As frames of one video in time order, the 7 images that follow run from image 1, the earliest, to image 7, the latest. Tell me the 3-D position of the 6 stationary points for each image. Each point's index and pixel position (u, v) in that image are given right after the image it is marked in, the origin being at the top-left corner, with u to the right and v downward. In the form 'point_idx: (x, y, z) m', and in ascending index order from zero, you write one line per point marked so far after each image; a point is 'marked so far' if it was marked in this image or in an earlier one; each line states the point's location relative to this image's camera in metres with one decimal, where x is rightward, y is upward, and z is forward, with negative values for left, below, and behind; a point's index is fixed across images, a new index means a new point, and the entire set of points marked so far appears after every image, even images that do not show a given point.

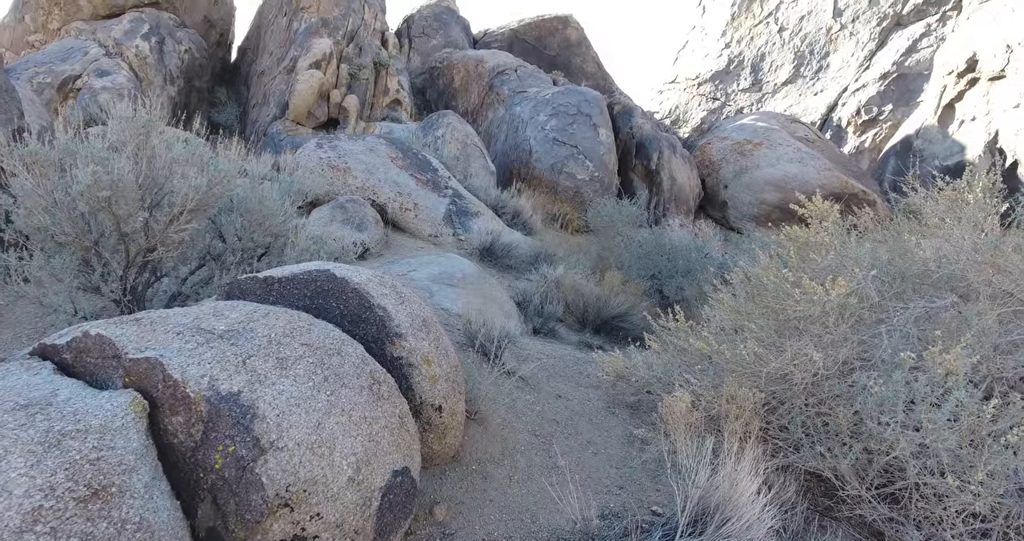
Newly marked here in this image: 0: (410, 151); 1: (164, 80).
0: (-1.7, +2.0, +10.3) m
1: (-8.6, +4.7, +15.3) m
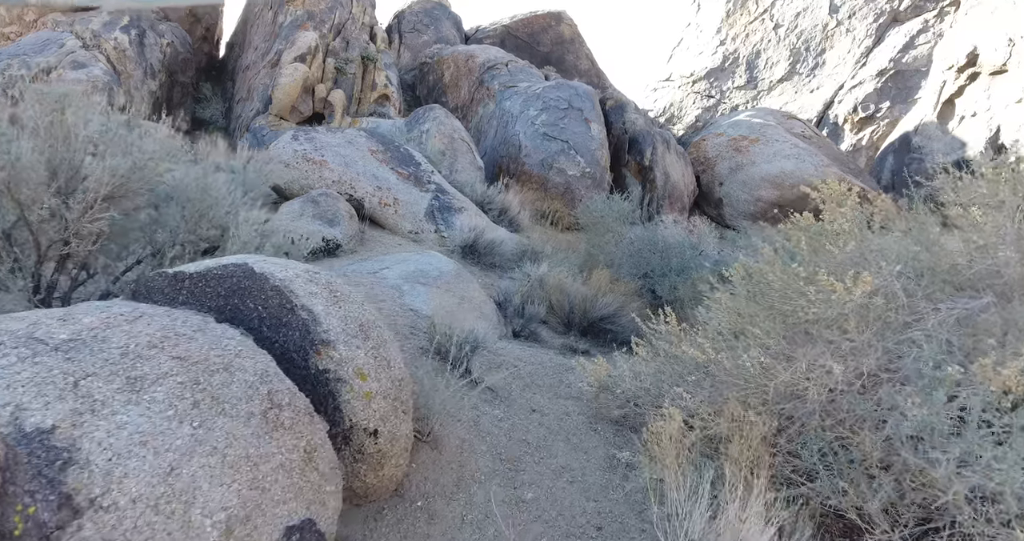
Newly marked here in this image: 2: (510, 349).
0: (-1.9, +2.0, +9.7) m
1: (-8.8, +4.8, +14.7) m
2: (0.0, -0.6, +4.7) m
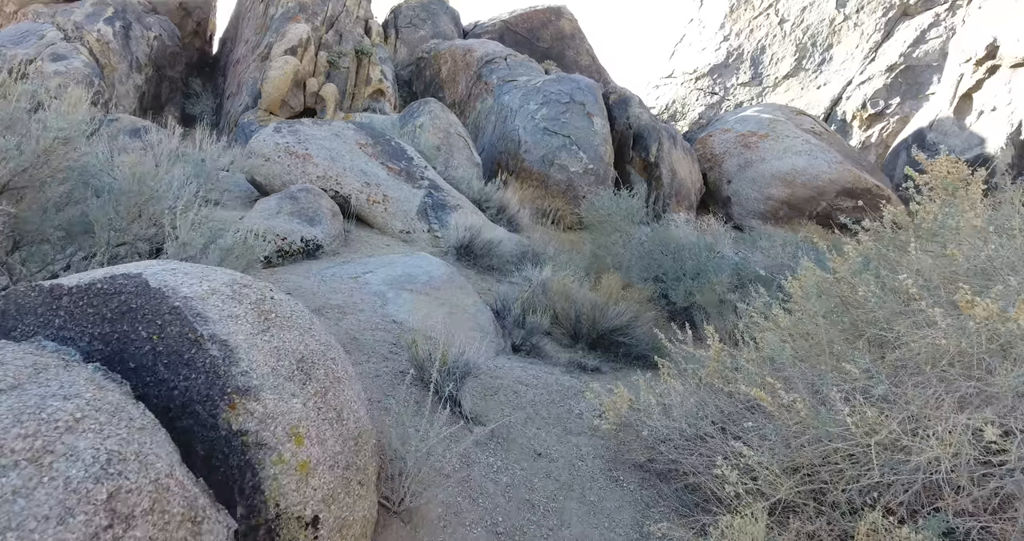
0: (-1.9, +2.0, +9.0) m
1: (-8.9, +4.7, +14.0) m
2: (0.0, -0.7, +4.0) m
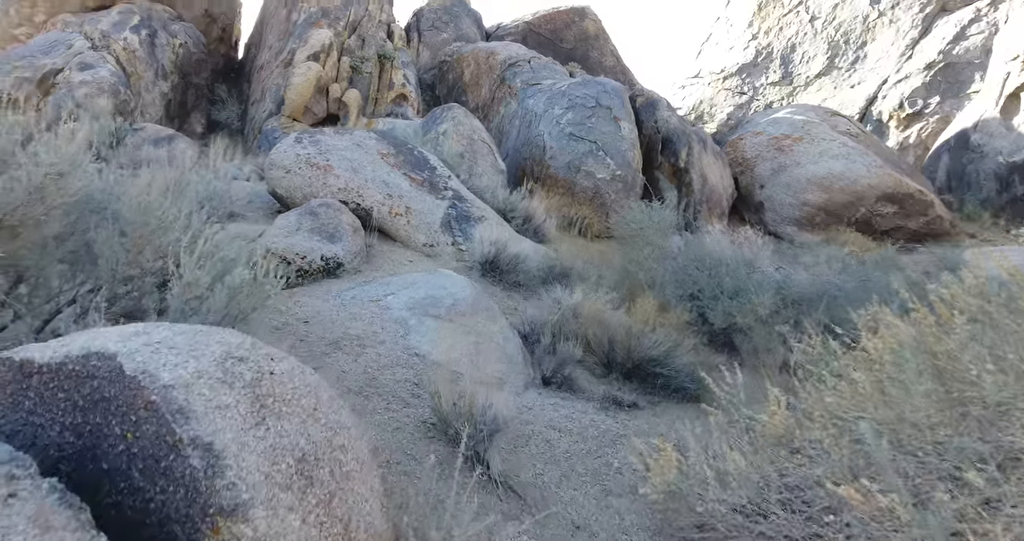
0: (-1.5, +1.8, +8.8) m
1: (-8.3, +4.5, +14.0) m
2: (+0.2, -0.9, +3.7) m
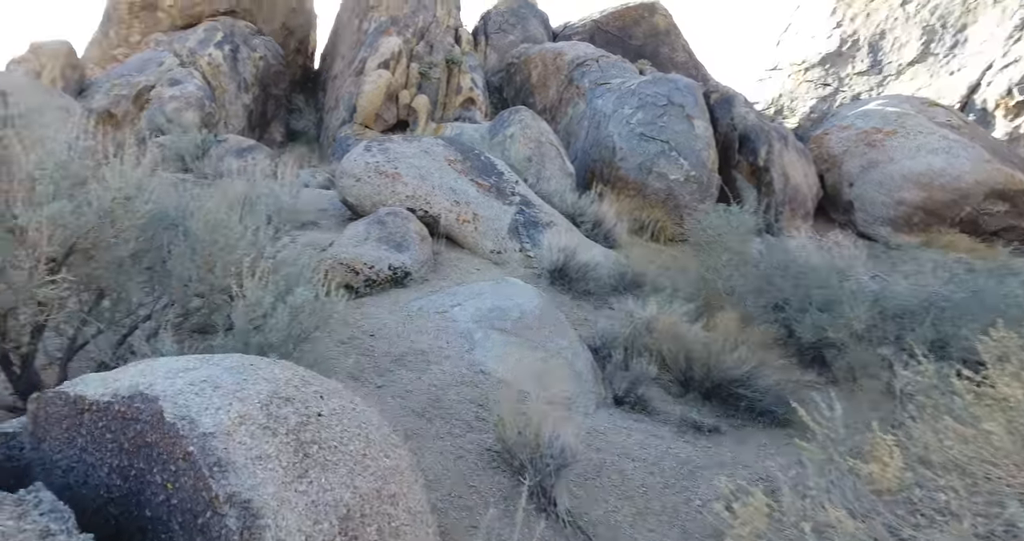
0: (-0.6, +1.7, +8.7) m
1: (-6.7, +4.4, +14.7) m
2: (+0.6, -1.0, +3.5) m
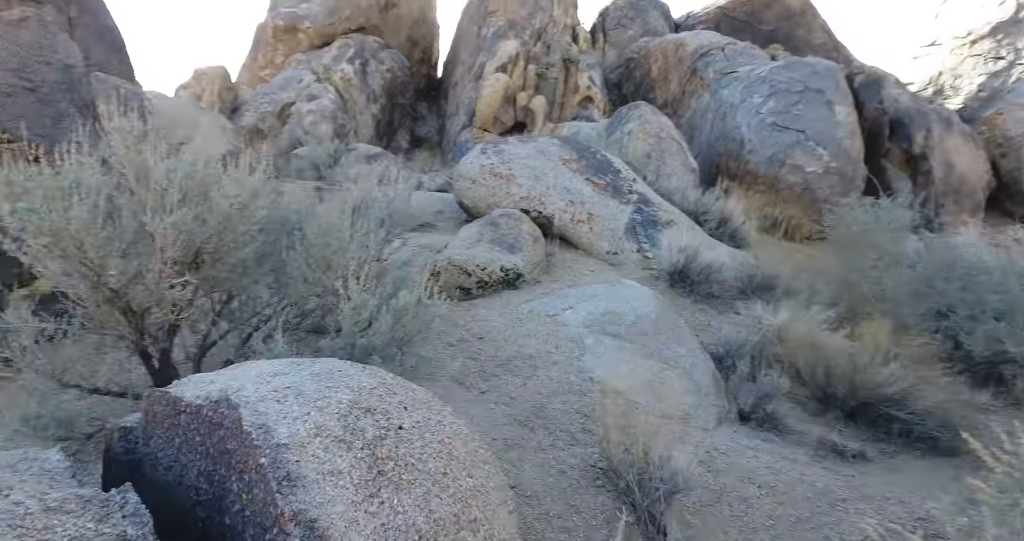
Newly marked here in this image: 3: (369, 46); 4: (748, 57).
0: (+1.1, +1.7, +8.5) m
1: (-3.8, +4.4, +15.5) m
2: (+1.2, -1.0, +3.1) m
3: (-4.0, +6.2, +16.6) m
4: (+4.9, +4.4, +12.4) m
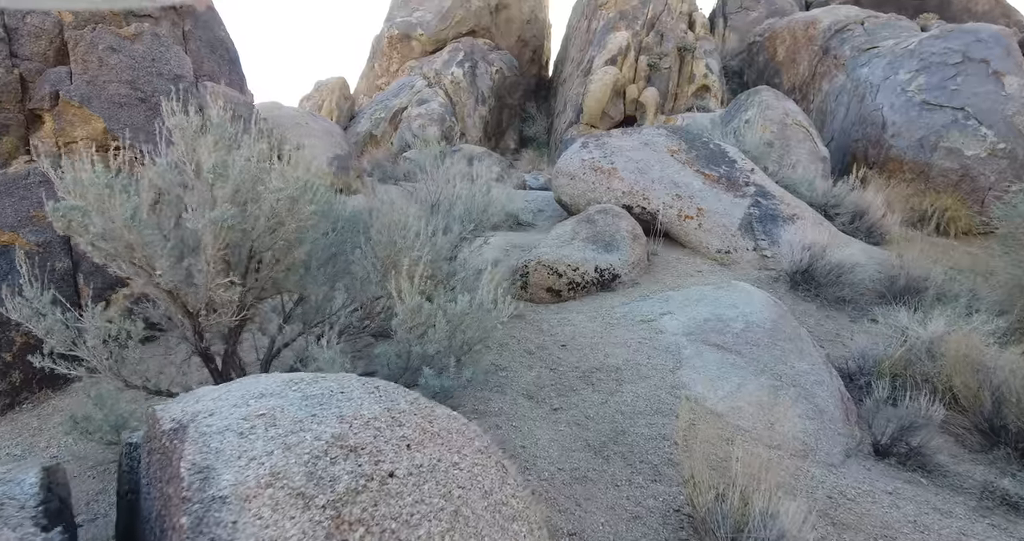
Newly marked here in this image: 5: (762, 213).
0: (+2.4, +1.7, +7.7) m
1: (-1.0, +4.4, +15.6) m
2: (+1.5, -1.0, +2.5) m
3: (-1.0, +6.2, +16.7) m
4: (+6.9, +4.4, +10.9) m
5: (+2.7, +0.6, +6.6) m
